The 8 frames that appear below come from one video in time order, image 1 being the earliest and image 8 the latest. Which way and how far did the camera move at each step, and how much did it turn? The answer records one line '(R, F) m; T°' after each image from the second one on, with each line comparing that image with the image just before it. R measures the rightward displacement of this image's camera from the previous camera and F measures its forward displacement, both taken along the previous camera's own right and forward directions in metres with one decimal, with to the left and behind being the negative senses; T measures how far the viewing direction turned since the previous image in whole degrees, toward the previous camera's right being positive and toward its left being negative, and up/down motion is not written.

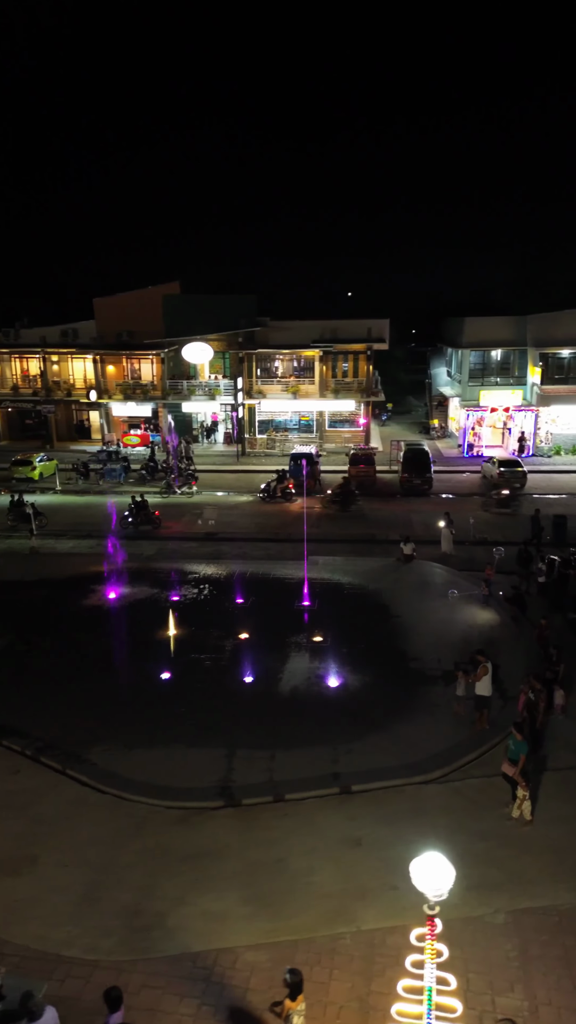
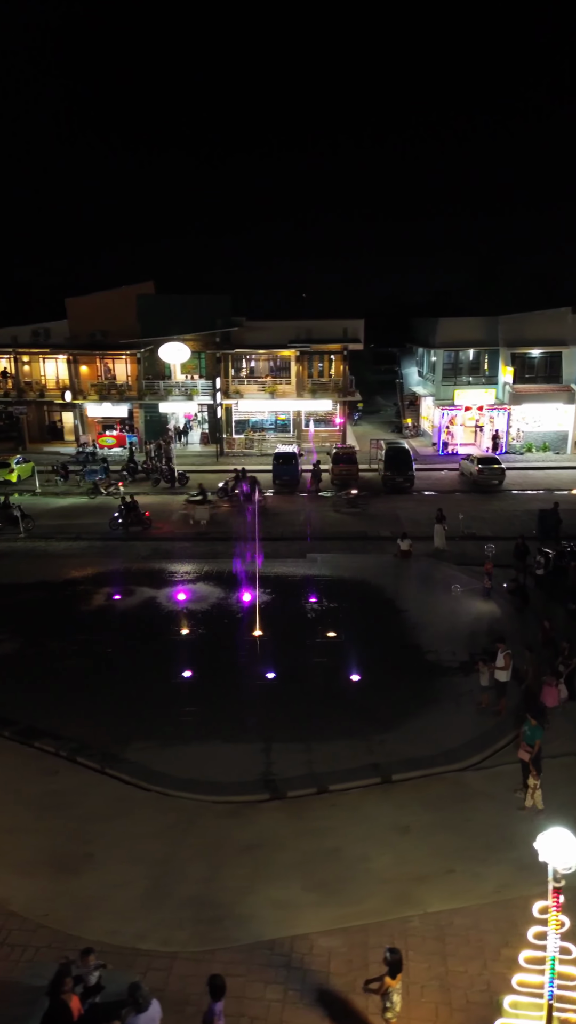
(-1.0, -0.1) m; +3°
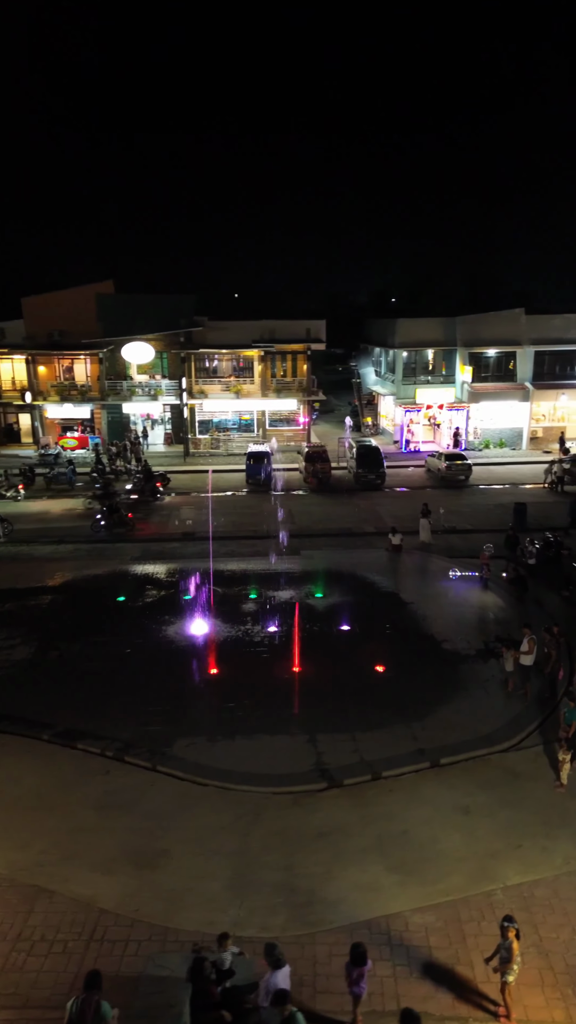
(-1.4, -0.1) m; +4°
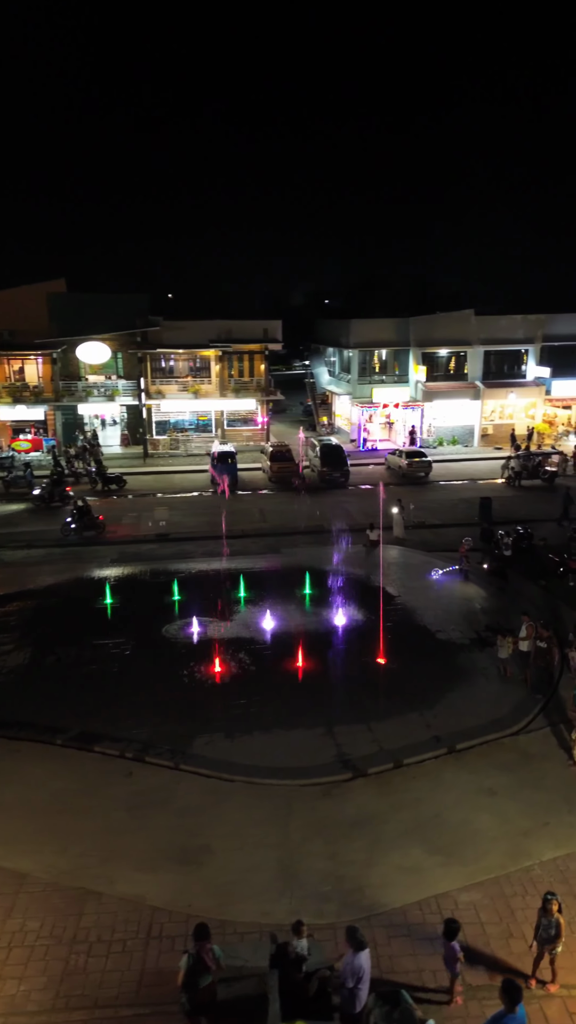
(-1.0, -0.1) m; +4°
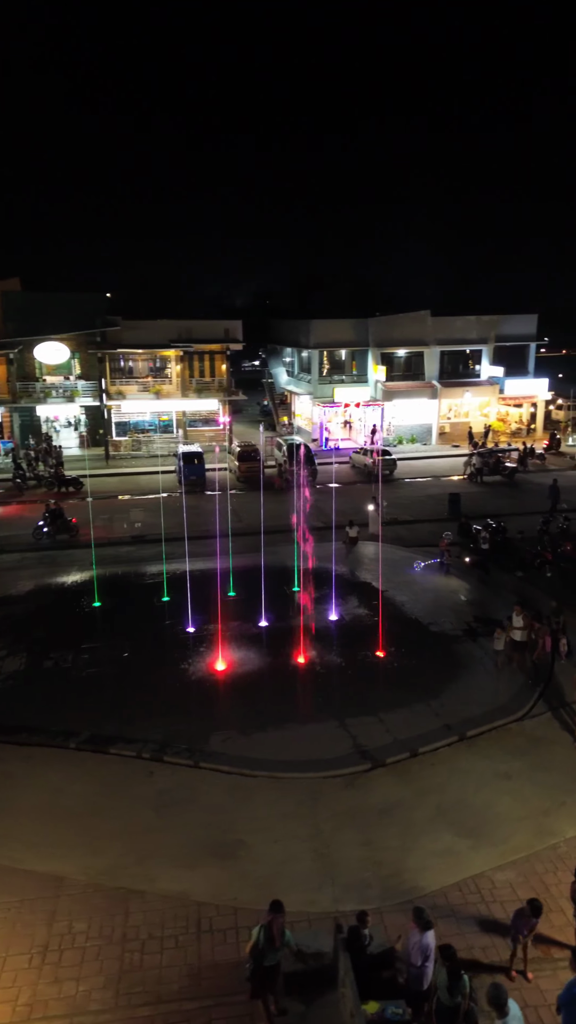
(-0.9, -0.1) m; +4°
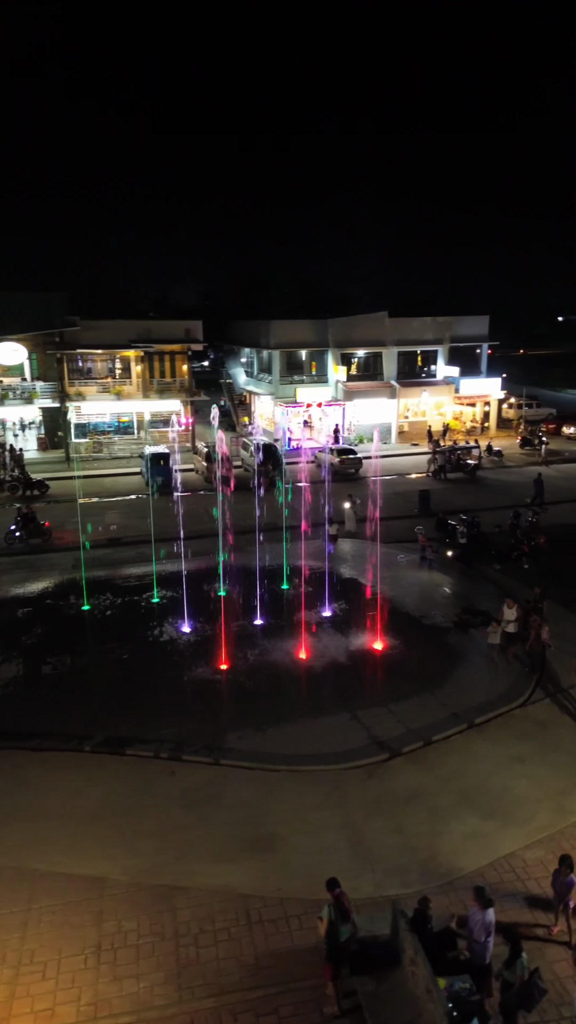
(-0.9, -0.1) m; +4°
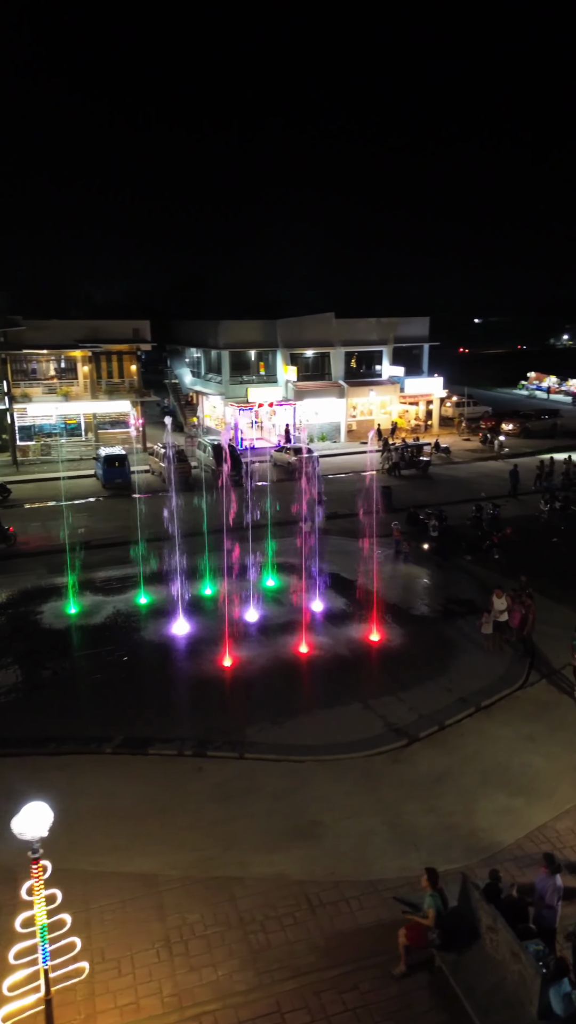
(-1.1, -0.1) m; +5°
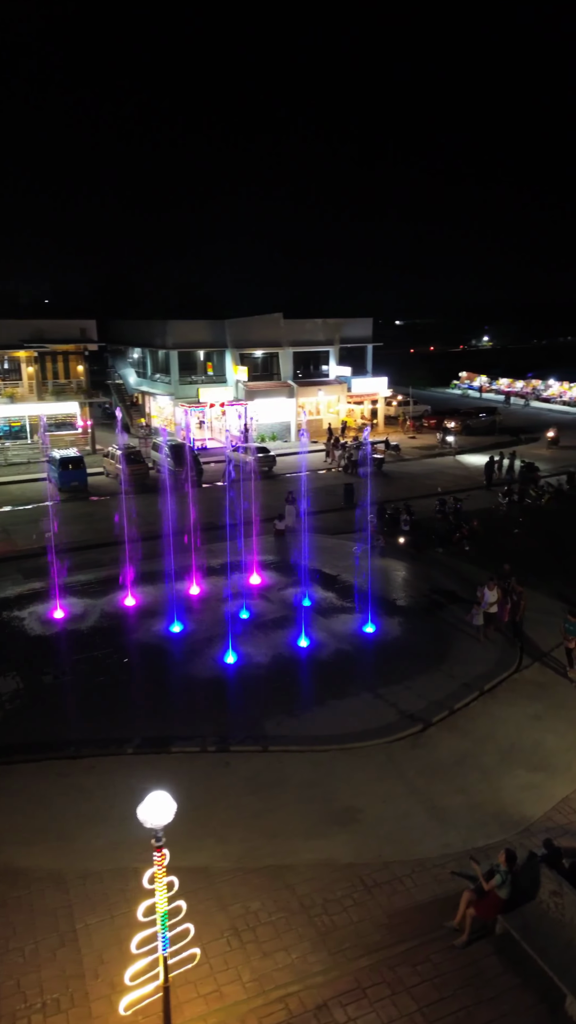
(-1.1, -0.1) m; +5°
